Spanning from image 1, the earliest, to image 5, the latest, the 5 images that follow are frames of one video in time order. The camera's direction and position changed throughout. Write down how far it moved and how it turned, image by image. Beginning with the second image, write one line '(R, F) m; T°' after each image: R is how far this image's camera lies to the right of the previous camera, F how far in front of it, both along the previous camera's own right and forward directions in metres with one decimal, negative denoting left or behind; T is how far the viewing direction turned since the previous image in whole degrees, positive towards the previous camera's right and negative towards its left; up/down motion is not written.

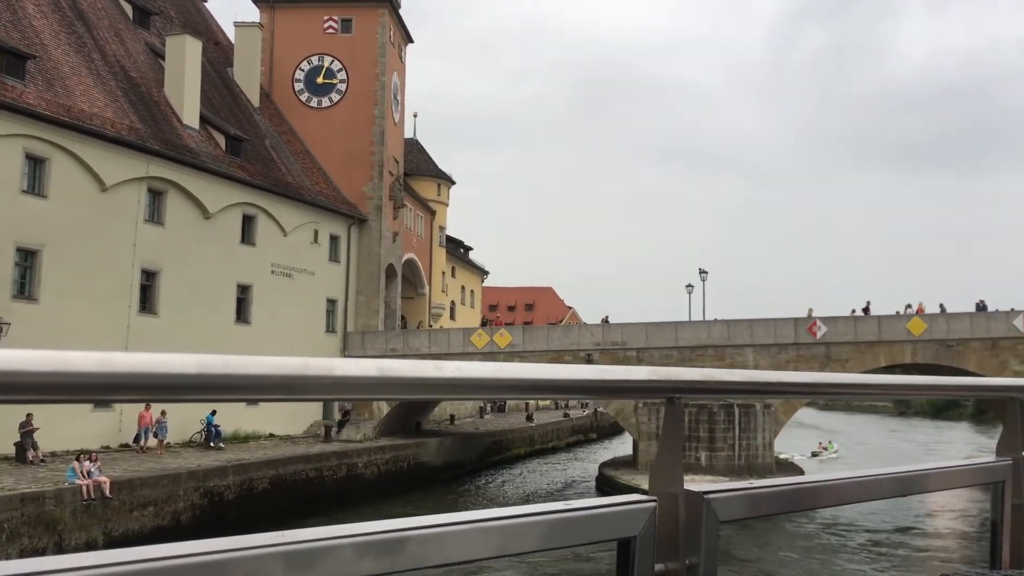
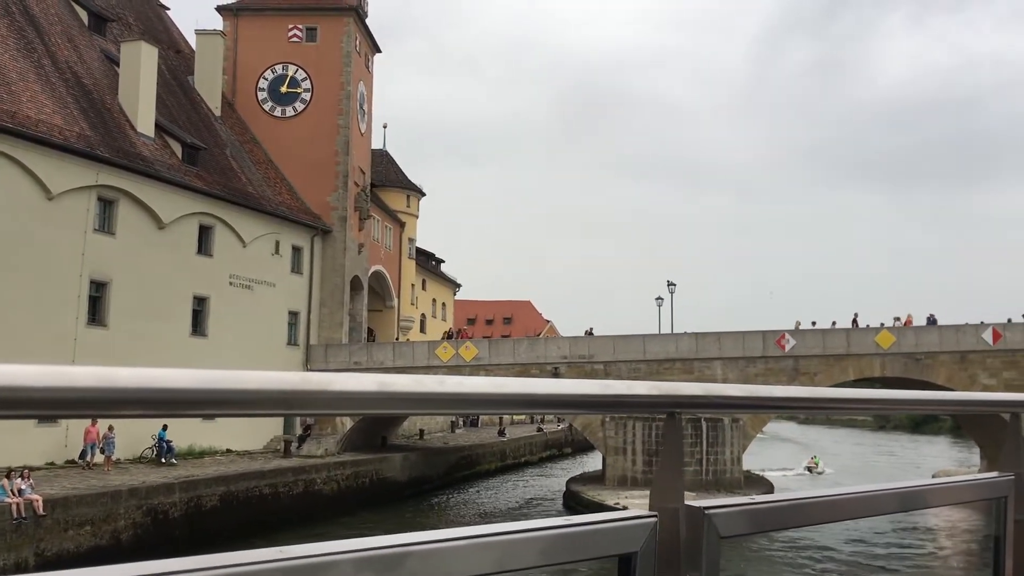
(+0.4, +0.4) m; +1°
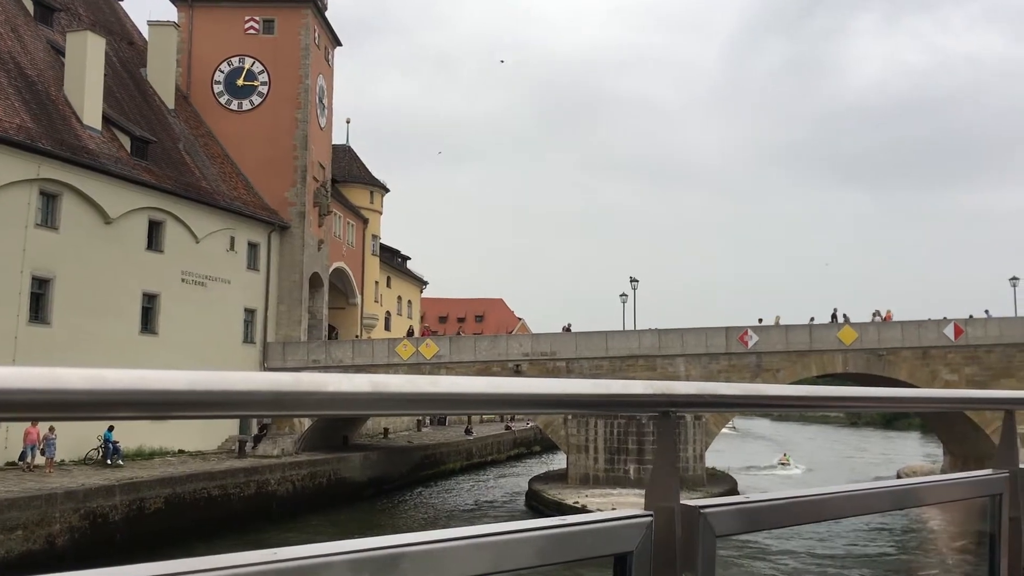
(+0.4, +0.3) m; +1°
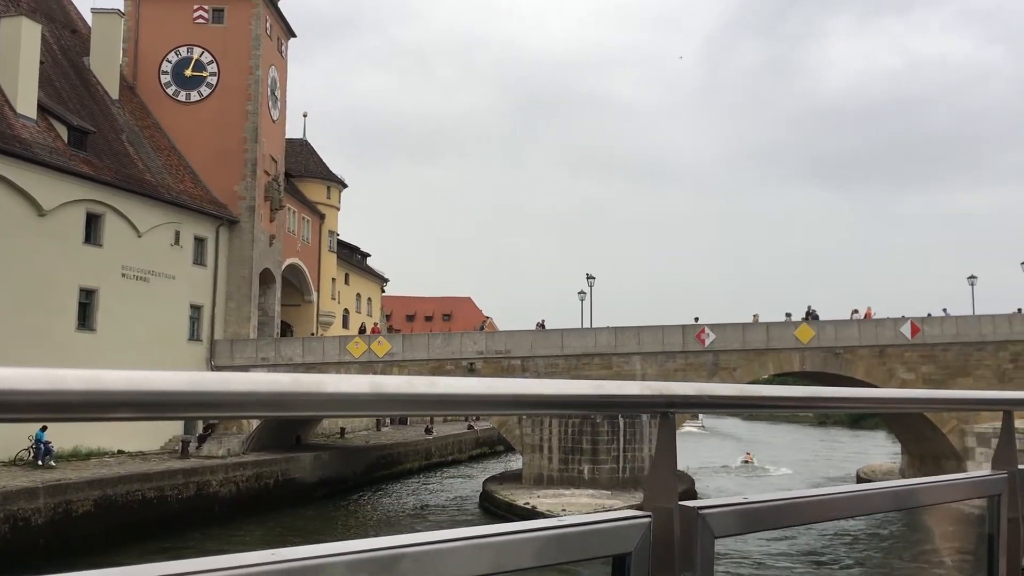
(+0.5, +0.4) m; +2°
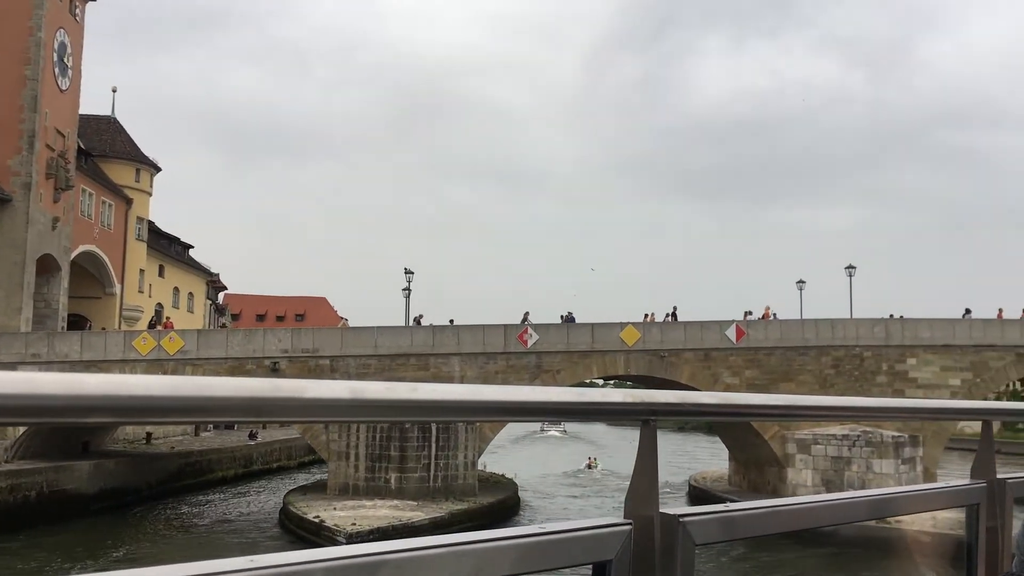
(+1.5, +1.5) m; +7°
